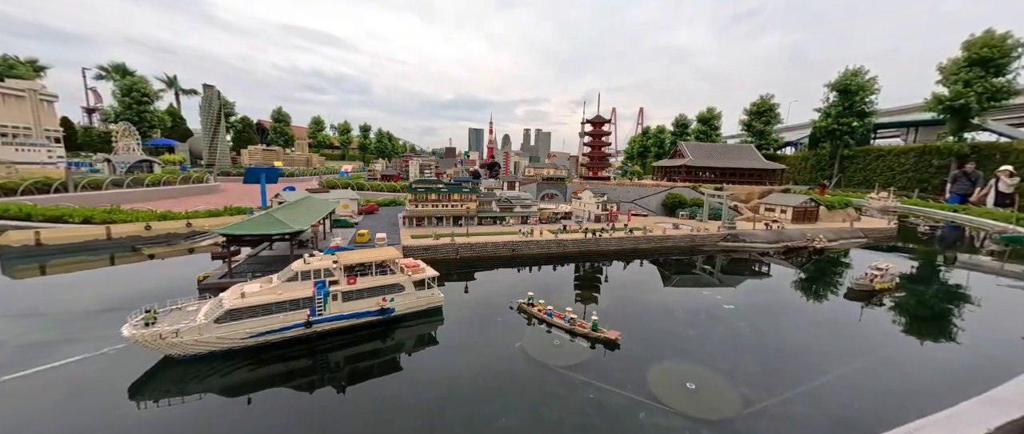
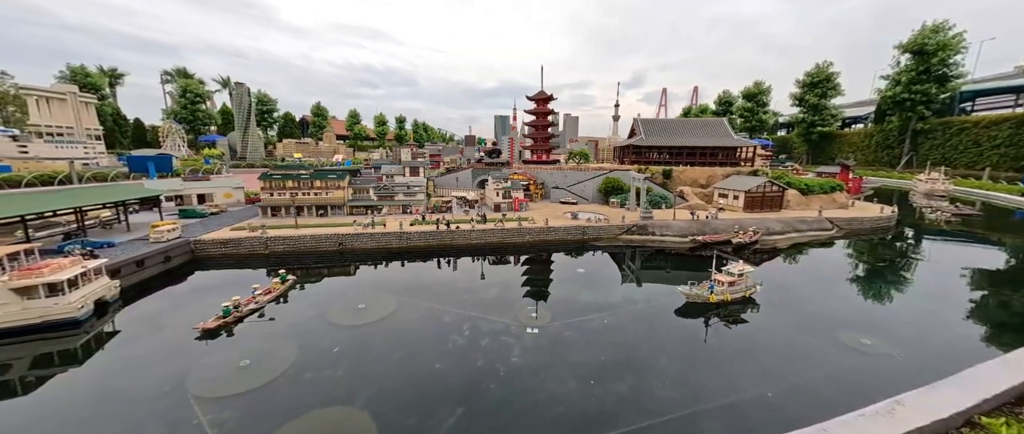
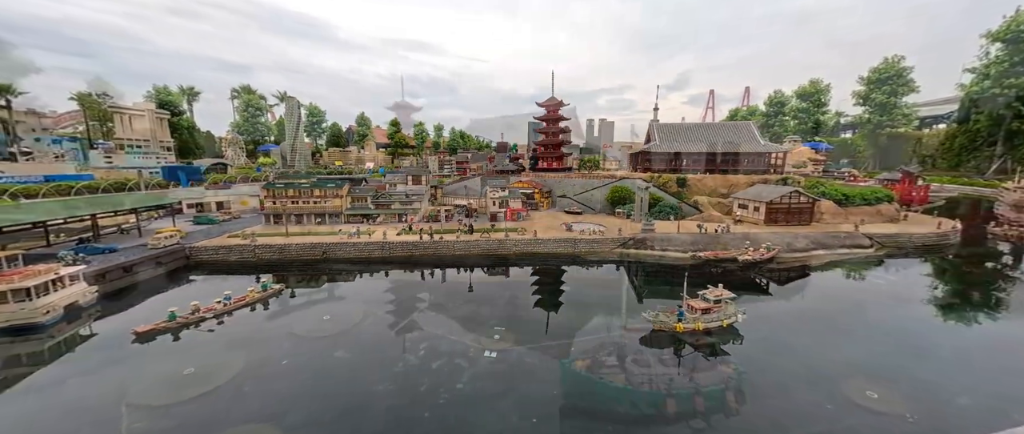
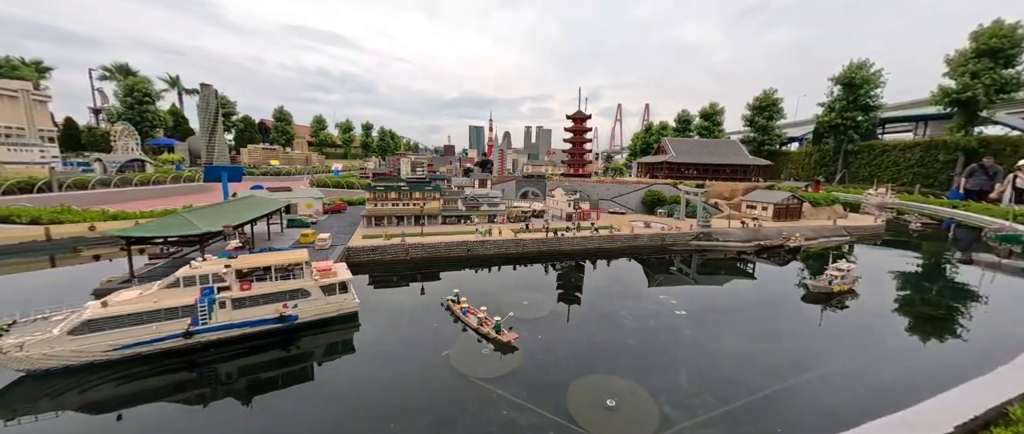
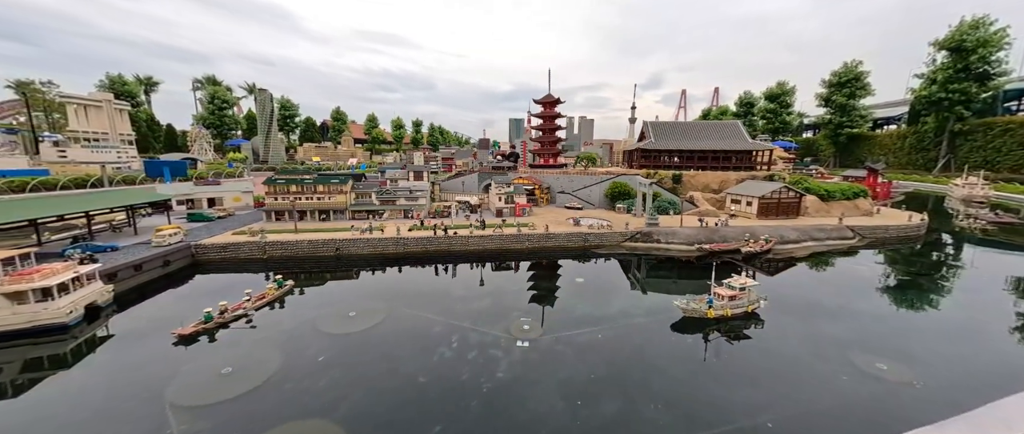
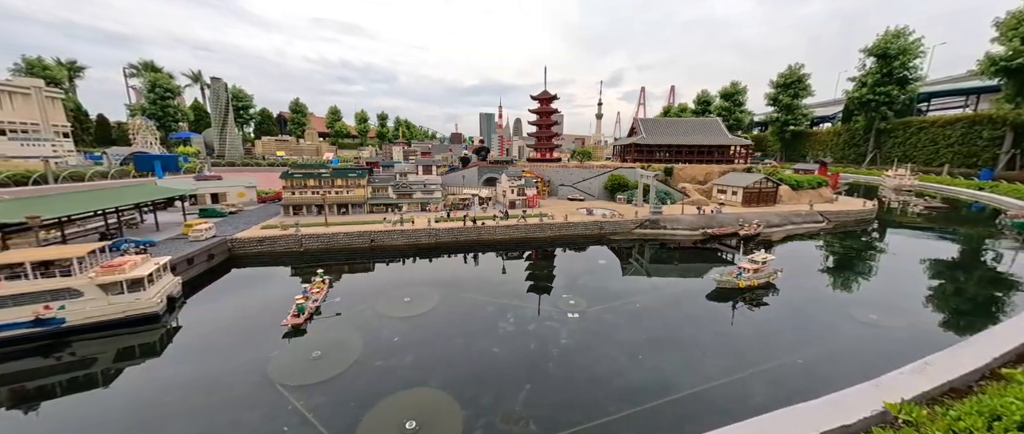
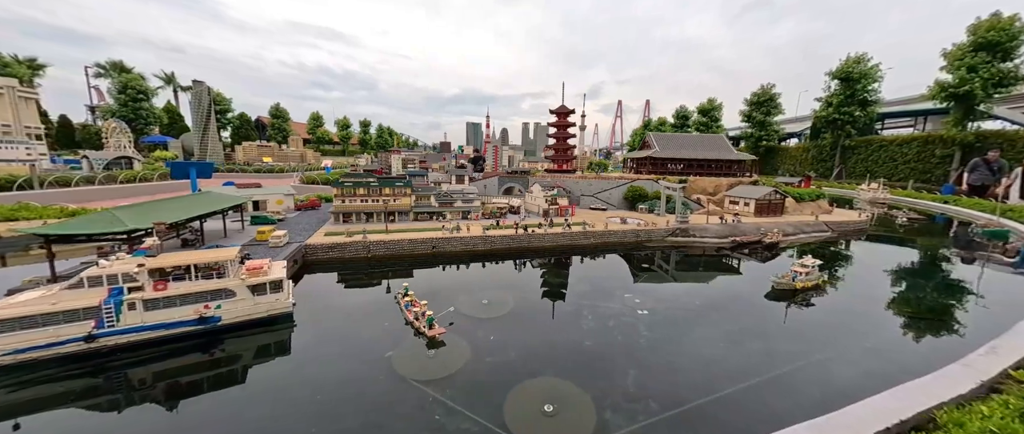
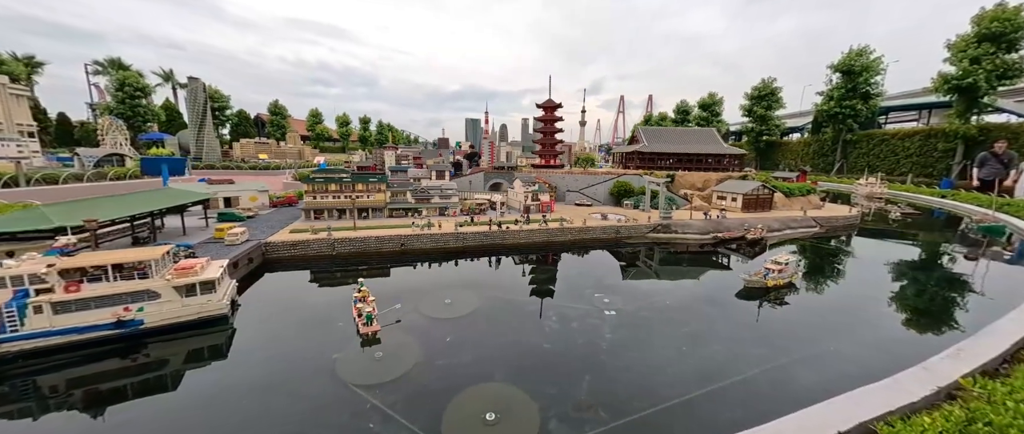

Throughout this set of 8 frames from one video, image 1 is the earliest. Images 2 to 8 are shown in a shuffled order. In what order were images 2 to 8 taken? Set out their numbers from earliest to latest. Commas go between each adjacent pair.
4, 7, 8, 6, 2, 5, 3
